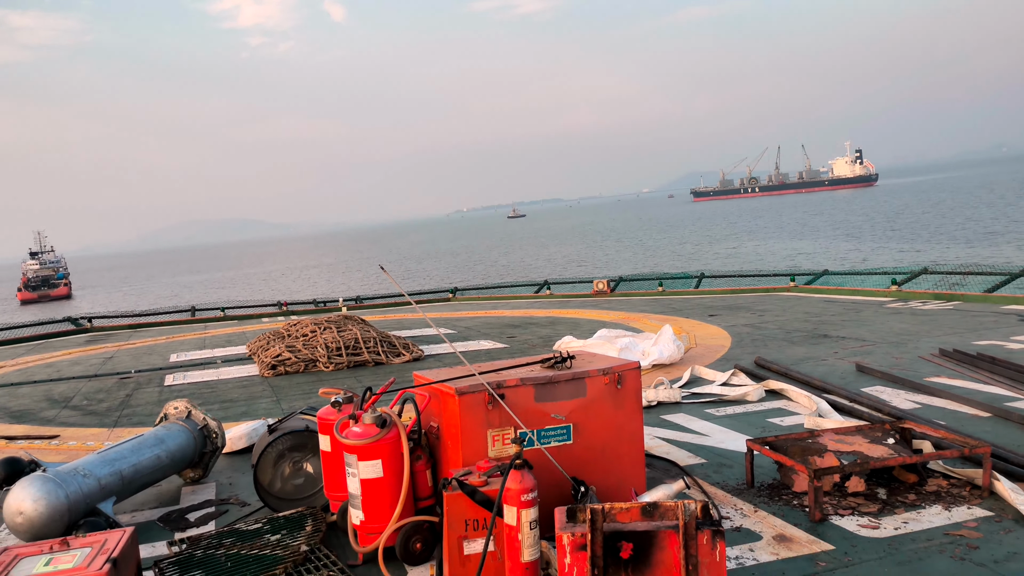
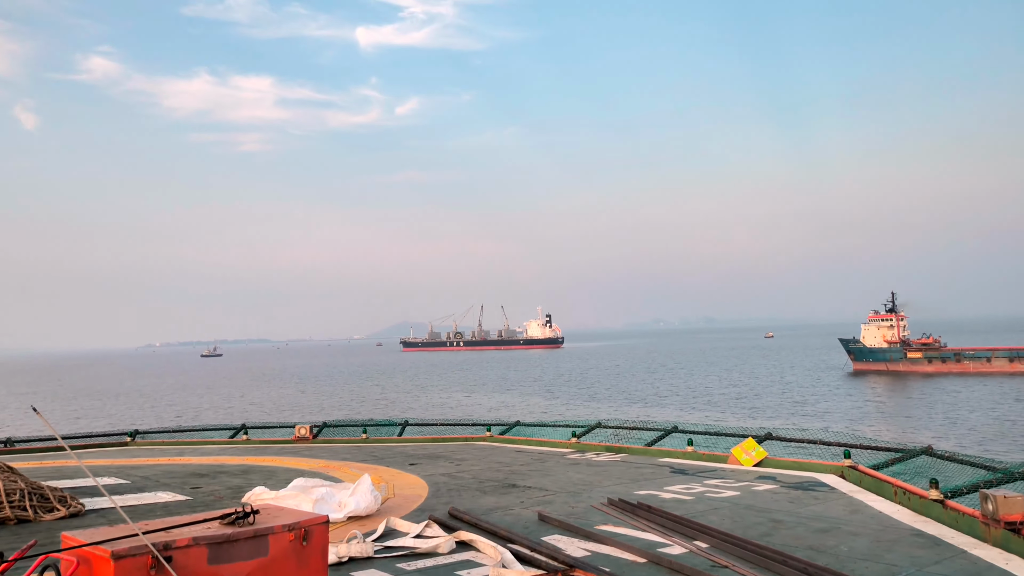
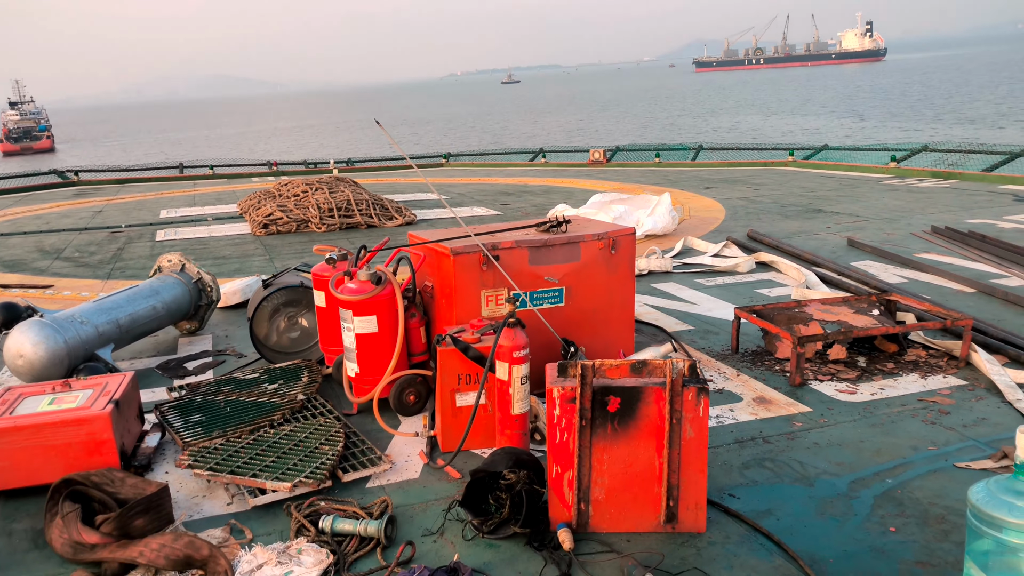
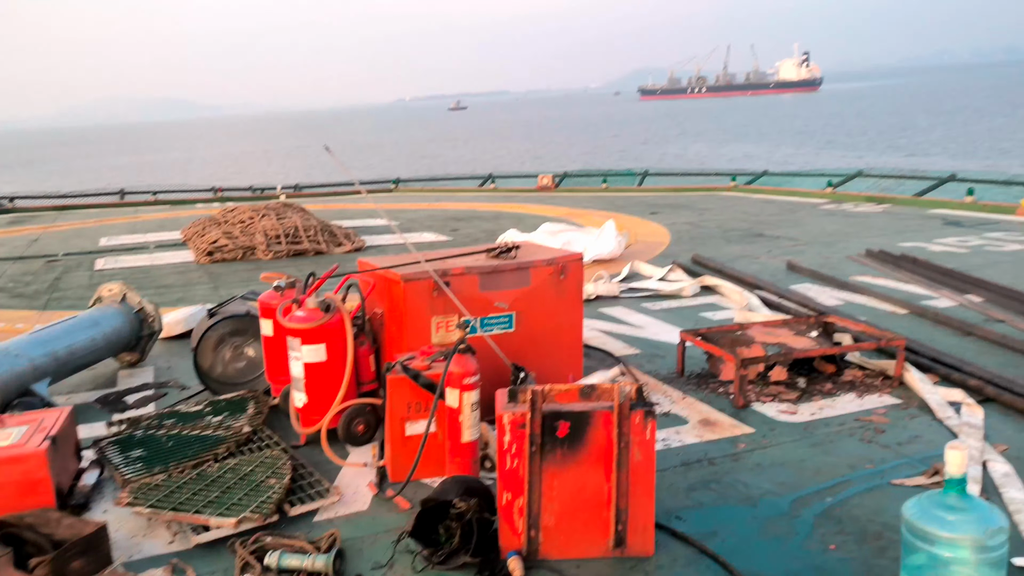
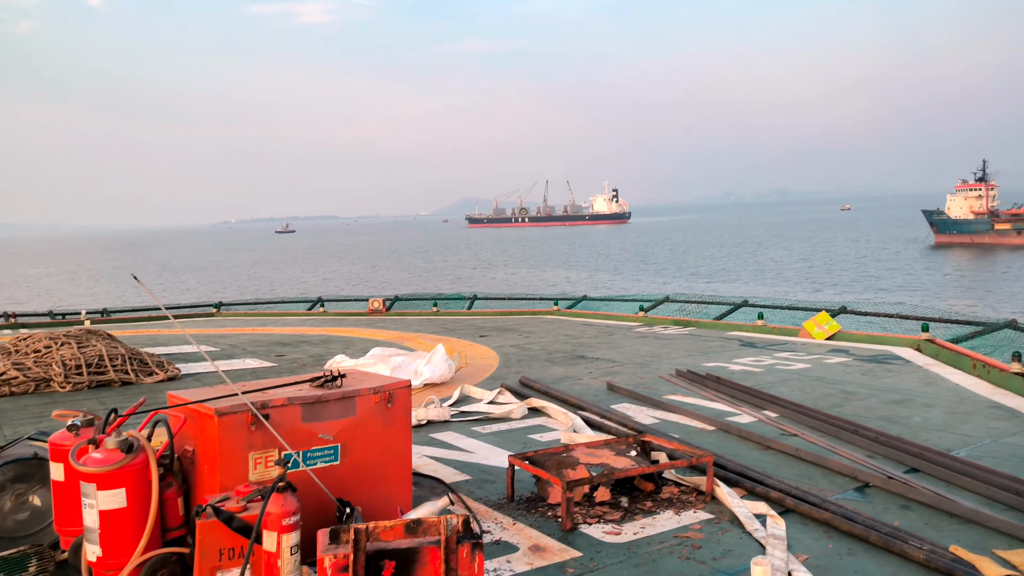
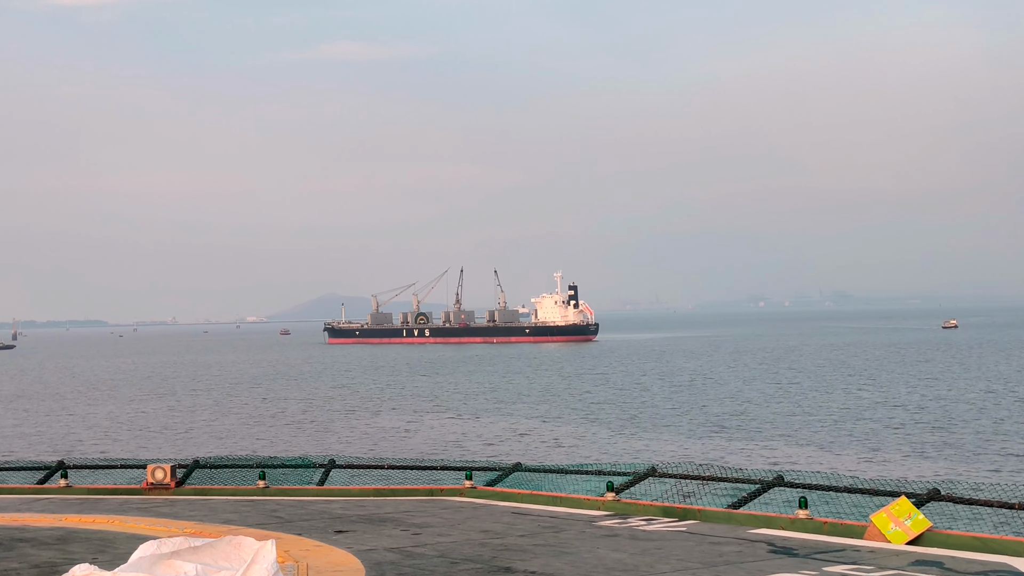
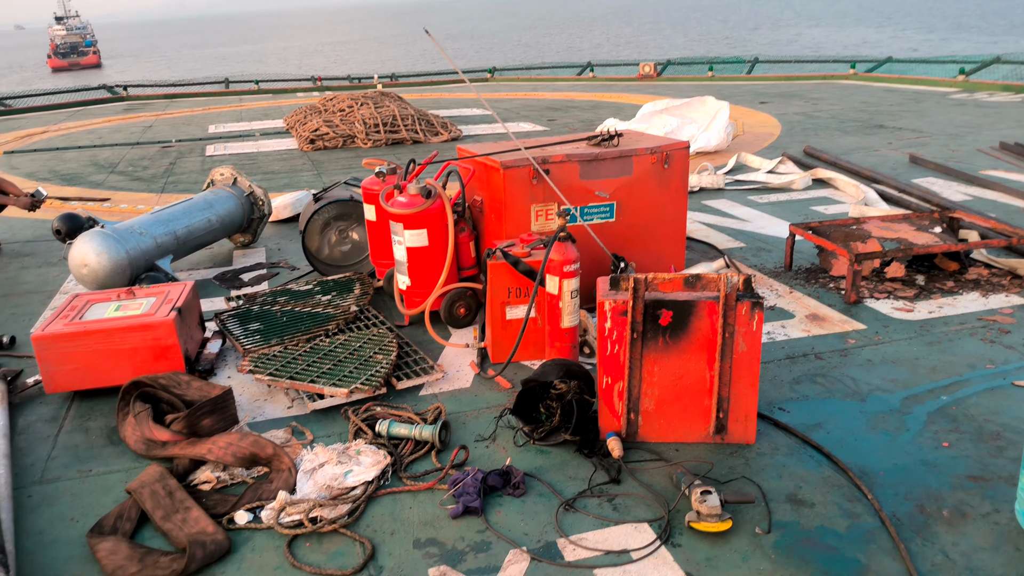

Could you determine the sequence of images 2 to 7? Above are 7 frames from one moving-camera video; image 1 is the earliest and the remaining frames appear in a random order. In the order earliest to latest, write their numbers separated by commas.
3, 7, 4, 5, 2, 6
